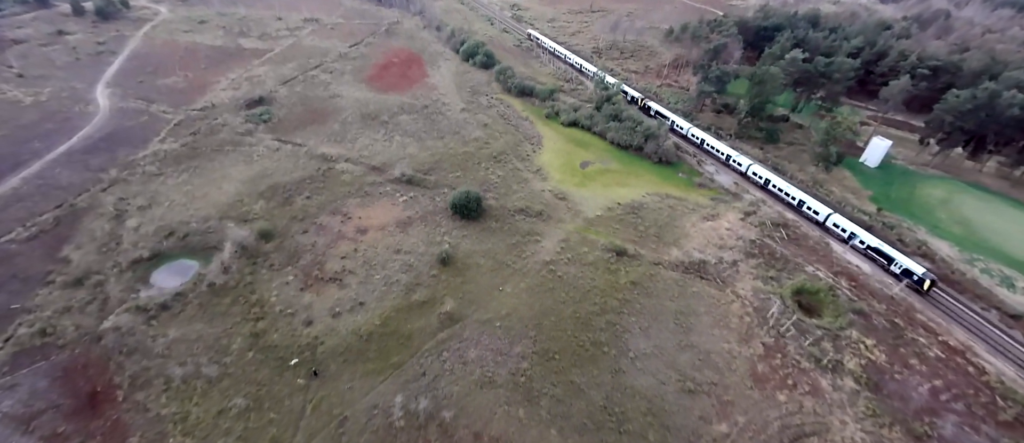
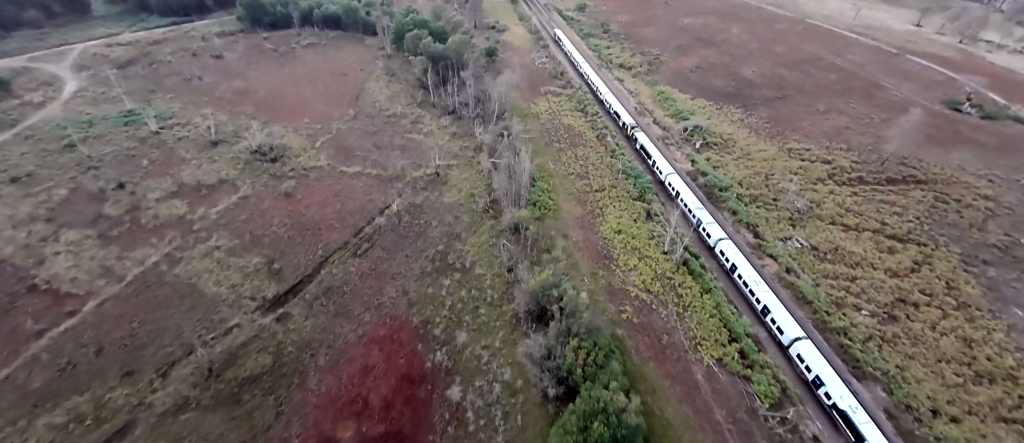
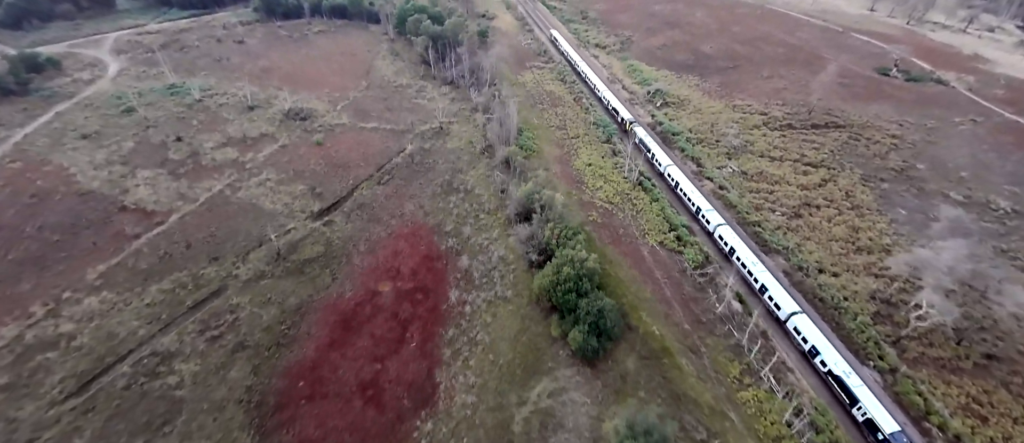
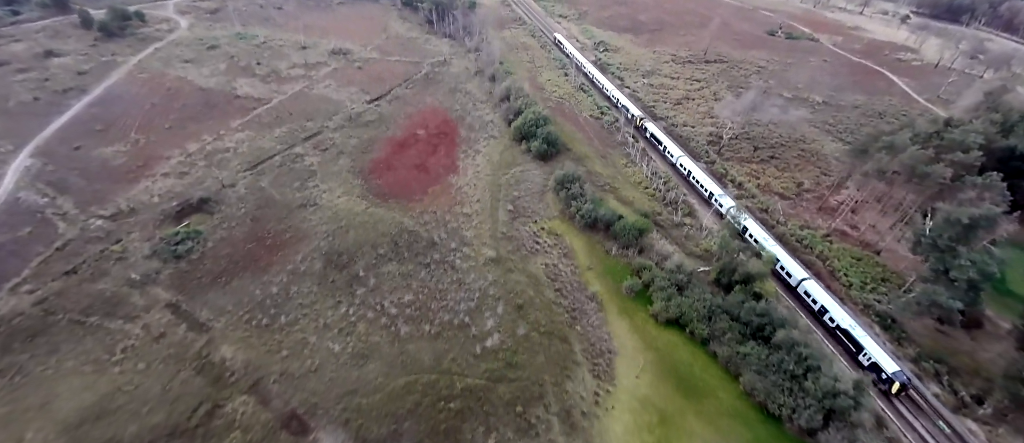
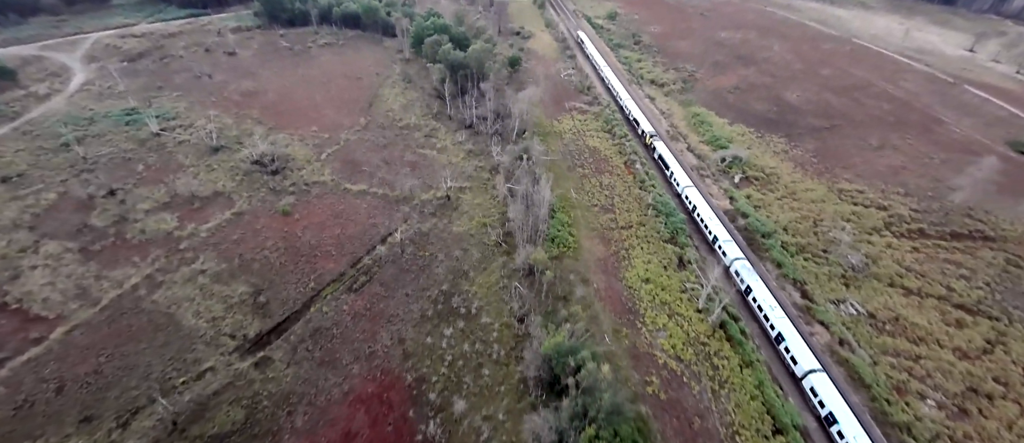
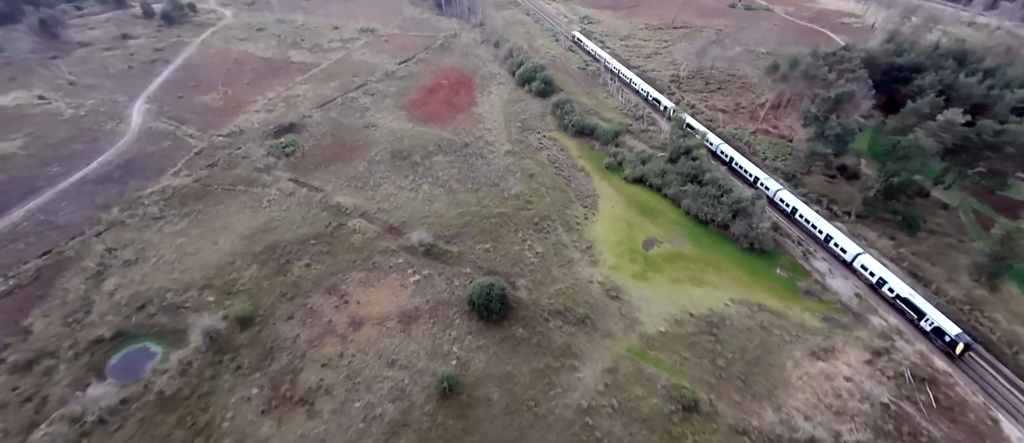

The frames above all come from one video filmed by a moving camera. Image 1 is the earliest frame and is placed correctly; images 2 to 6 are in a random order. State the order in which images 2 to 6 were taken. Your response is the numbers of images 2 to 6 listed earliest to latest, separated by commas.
6, 4, 3, 2, 5
